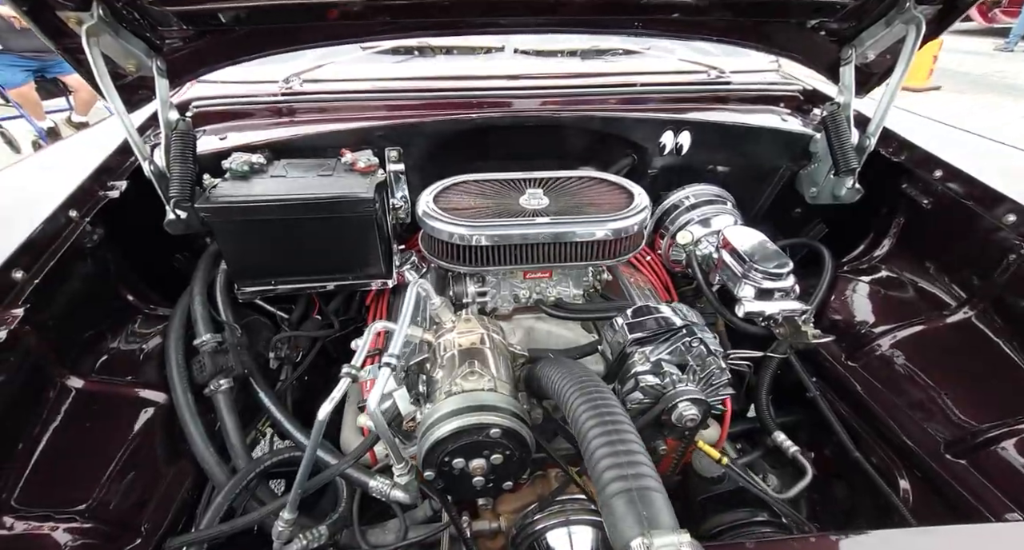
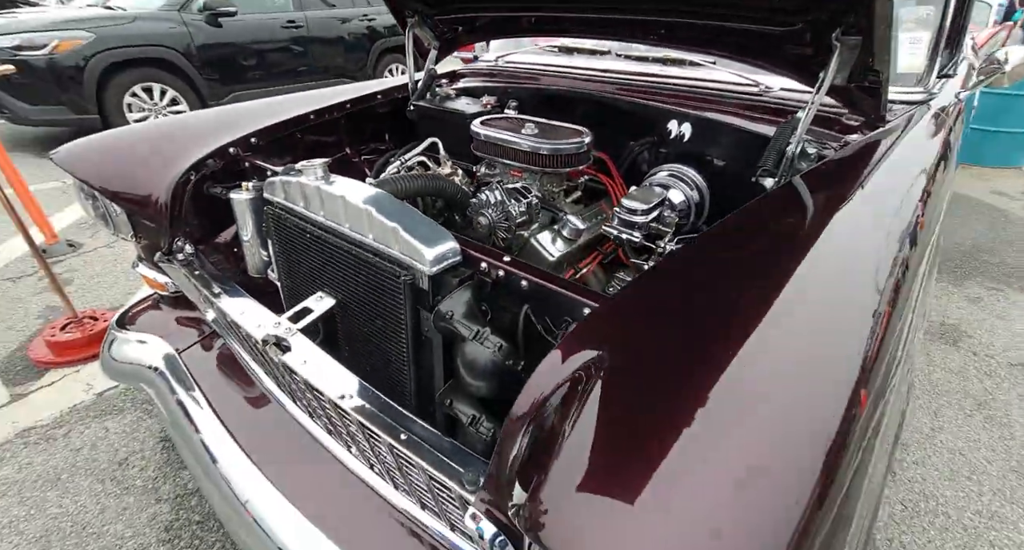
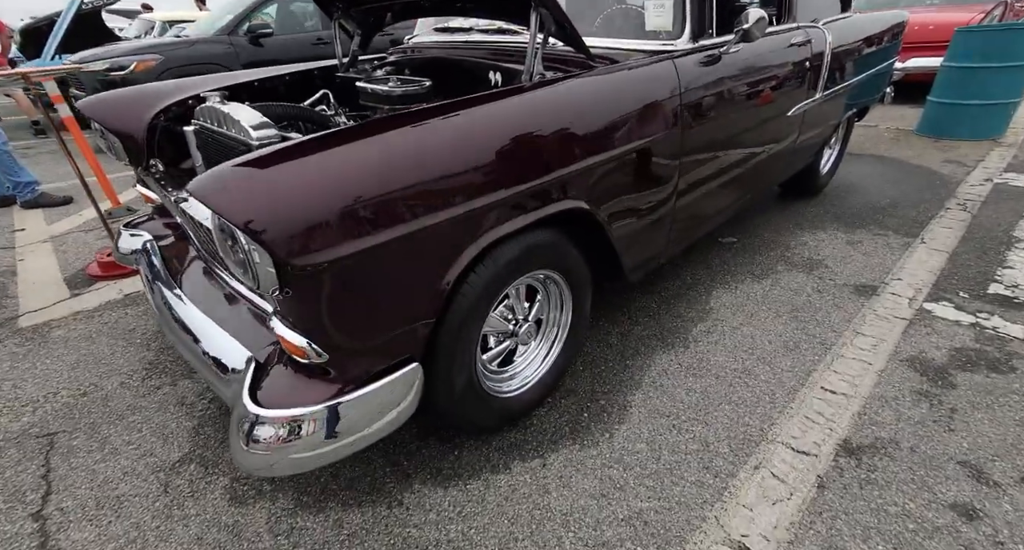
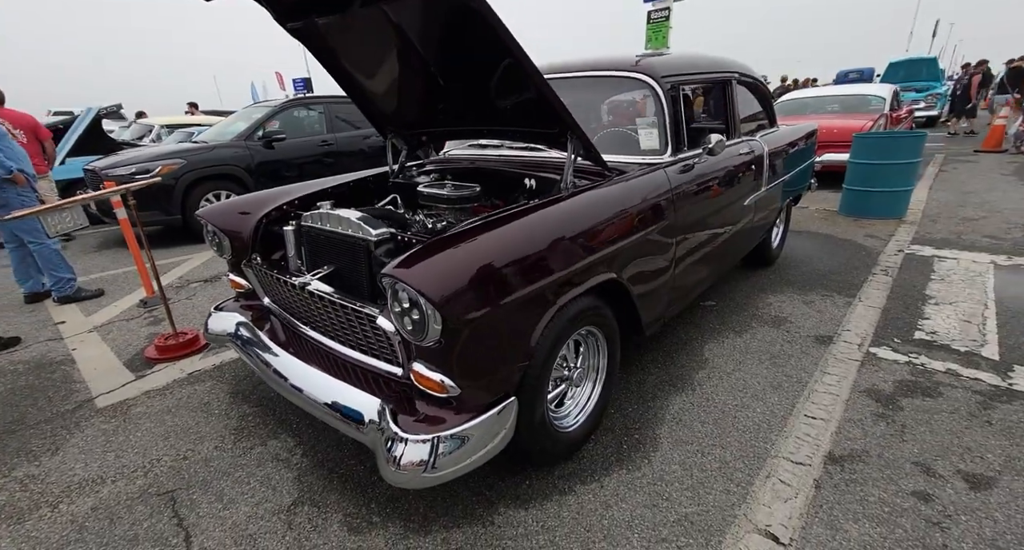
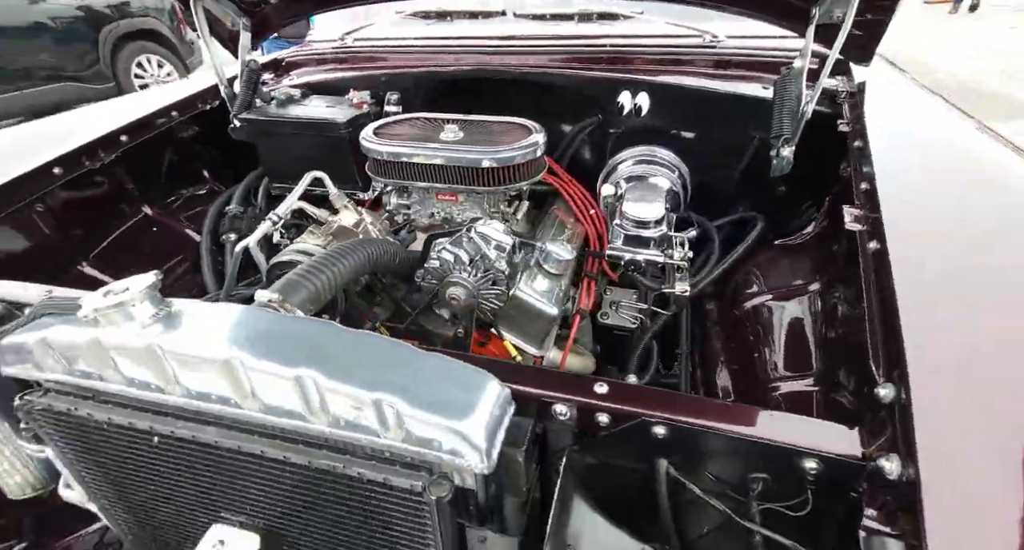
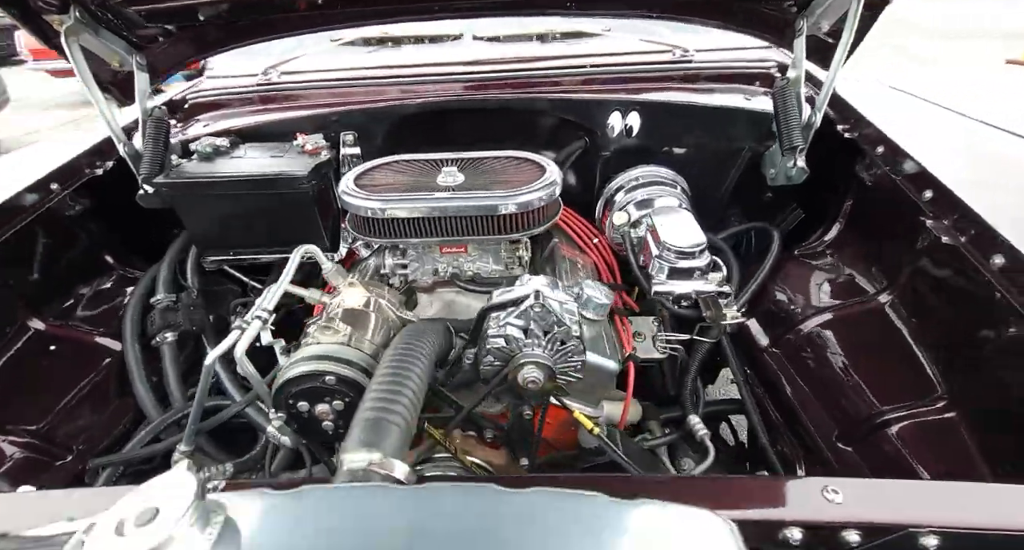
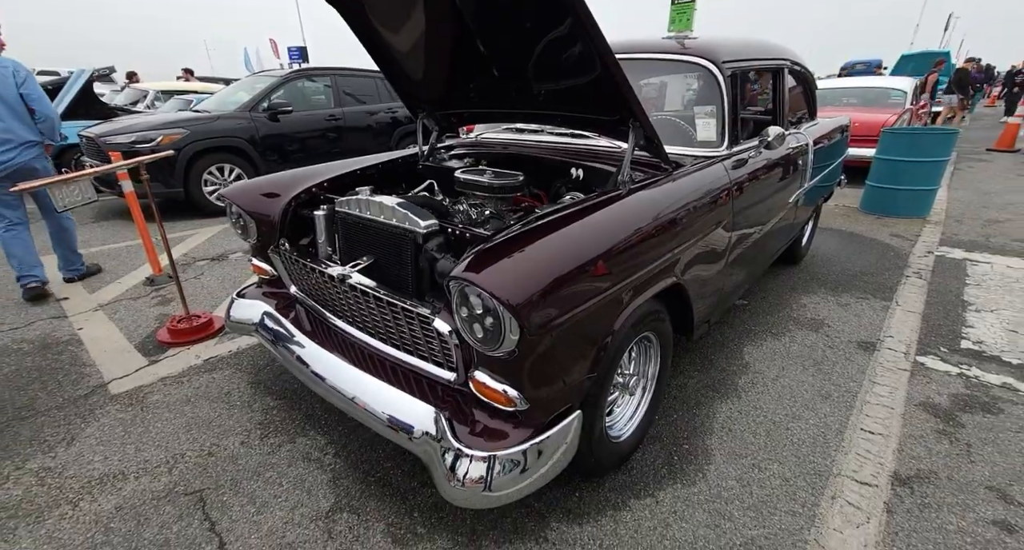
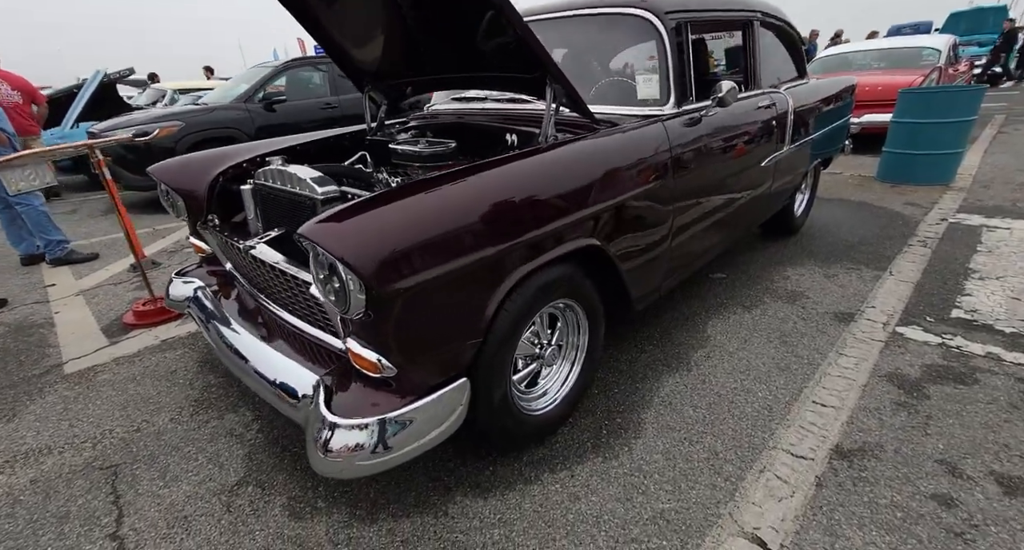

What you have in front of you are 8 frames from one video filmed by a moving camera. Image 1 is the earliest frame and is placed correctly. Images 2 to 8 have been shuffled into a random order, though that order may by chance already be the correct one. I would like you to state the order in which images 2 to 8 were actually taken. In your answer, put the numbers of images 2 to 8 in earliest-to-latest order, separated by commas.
6, 5, 2, 7, 4, 8, 3
